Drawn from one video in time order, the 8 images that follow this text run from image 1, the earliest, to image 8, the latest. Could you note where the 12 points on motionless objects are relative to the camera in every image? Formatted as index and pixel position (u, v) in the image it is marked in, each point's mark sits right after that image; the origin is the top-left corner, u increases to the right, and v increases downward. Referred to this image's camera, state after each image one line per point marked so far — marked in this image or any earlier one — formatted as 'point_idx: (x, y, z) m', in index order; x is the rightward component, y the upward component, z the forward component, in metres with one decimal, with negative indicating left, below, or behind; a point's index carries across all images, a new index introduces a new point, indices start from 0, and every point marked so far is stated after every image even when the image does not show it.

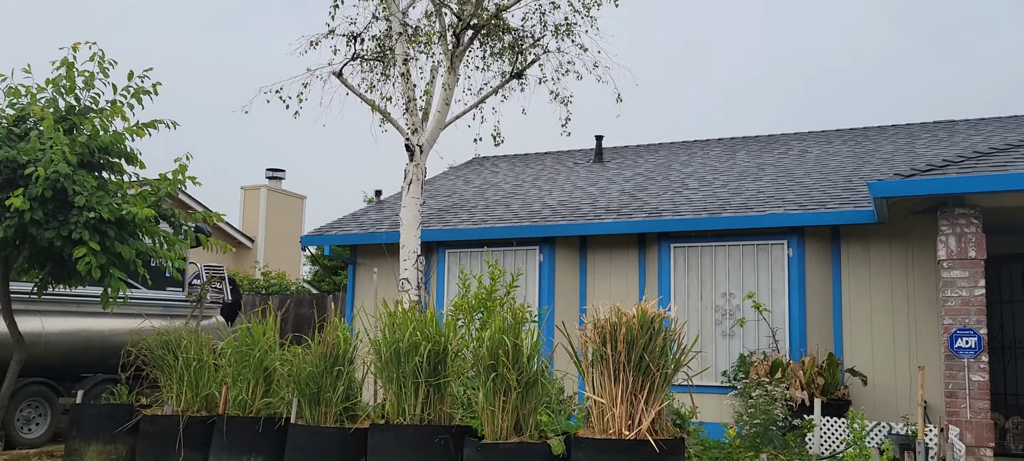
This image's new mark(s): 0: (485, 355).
0: (-0.2, -0.7, +4.7) m
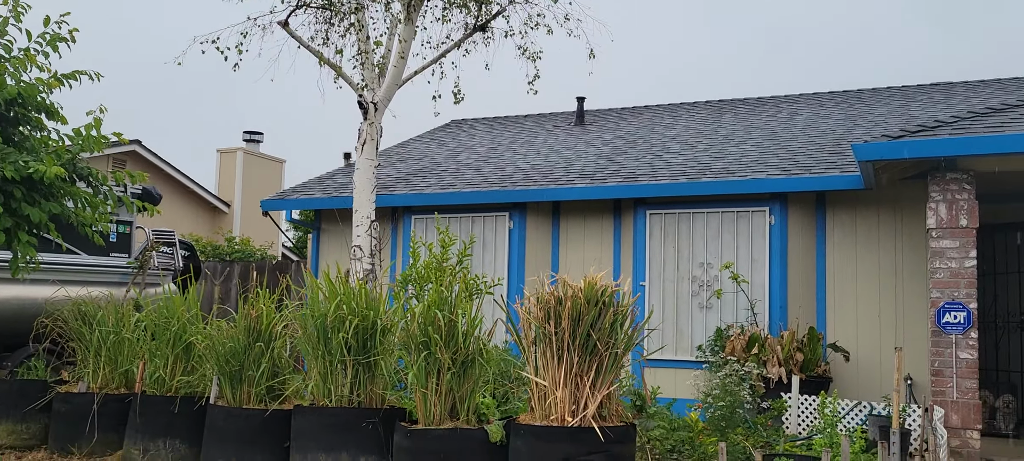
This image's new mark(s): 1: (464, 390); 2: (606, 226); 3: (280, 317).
0: (-0.5, -0.5, +4.3) m
1: (-0.2, -0.8, +4.3) m
2: (+0.9, 0.0, +8.4) m
3: (-1.2, -0.5, +4.7) m
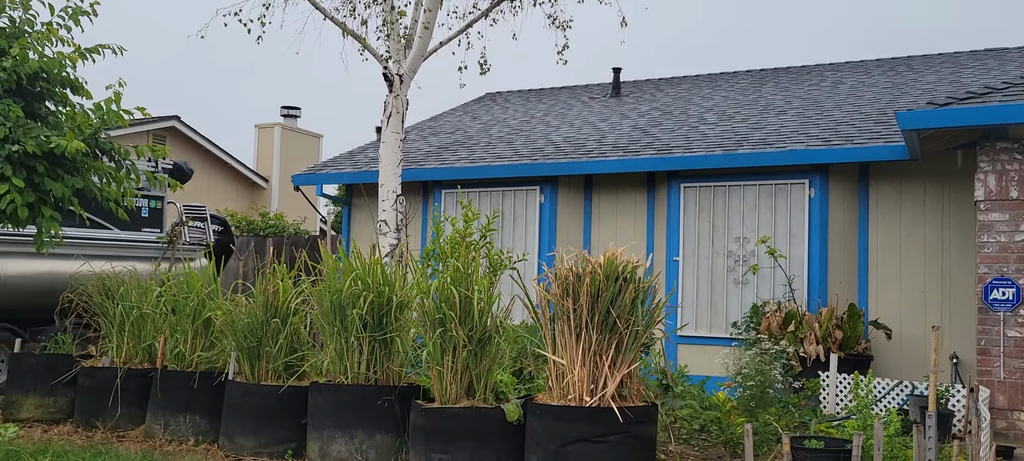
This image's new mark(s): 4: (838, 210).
0: (-0.4, -0.4, +4.2) m
1: (-0.2, -0.6, +4.2) m
2: (+1.2, +0.3, +8.2) m
3: (-1.1, -0.3, +4.6) m
4: (+2.7, +0.2, +7.4) m
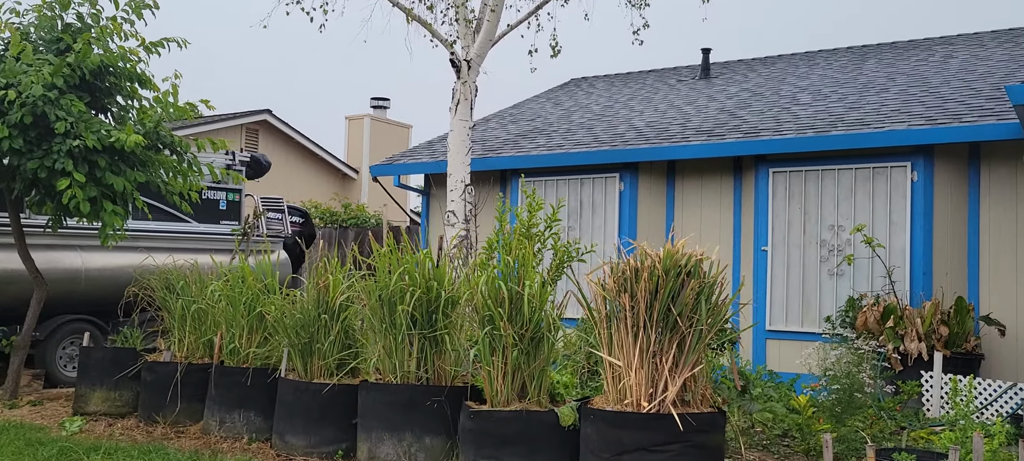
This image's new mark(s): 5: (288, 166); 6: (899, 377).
0: (-0.1, -0.3, +3.9) m
1: (+0.1, -0.6, +3.9) m
2: (+1.9, +0.4, +7.8) m
3: (-0.8, -0.3, +4.5) m
4: (+3.3, +0.3, +6.7) m
5: (-4.0, +1.1, +16.0) m
6: (+2.7, -1.0, +6.2) m
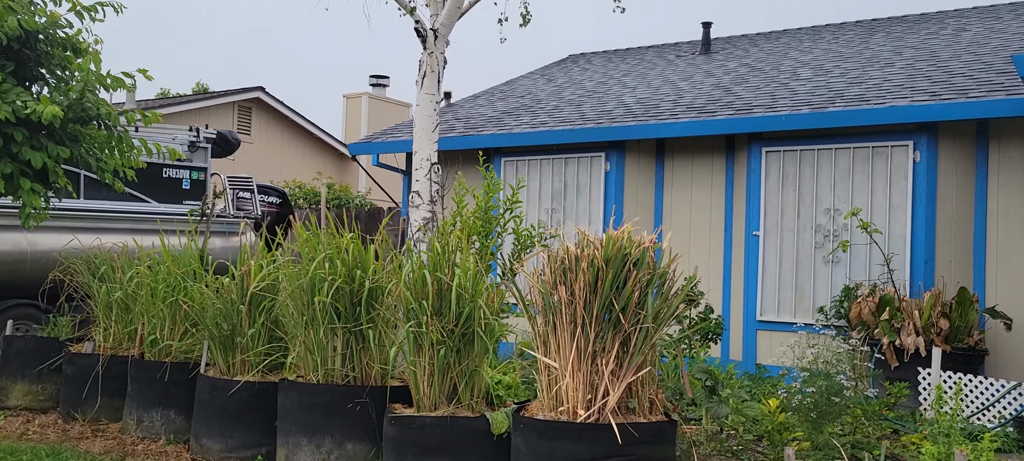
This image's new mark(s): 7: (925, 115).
0: (-0.4, -0.3, +3.5) m
1: (-0.2, -0.5, +3.5) m
2: (+1.7, +0.5, +7.3) m
3: (-1.1, -0.2, +4.1) m
4: (+3.1, +0.4, +6.2) m
5: (-4.1, +1.5, +15.6) m
6: (+2.5, -0.9, +5.7) m
7: (+2.8, +0.8, +6.1) m
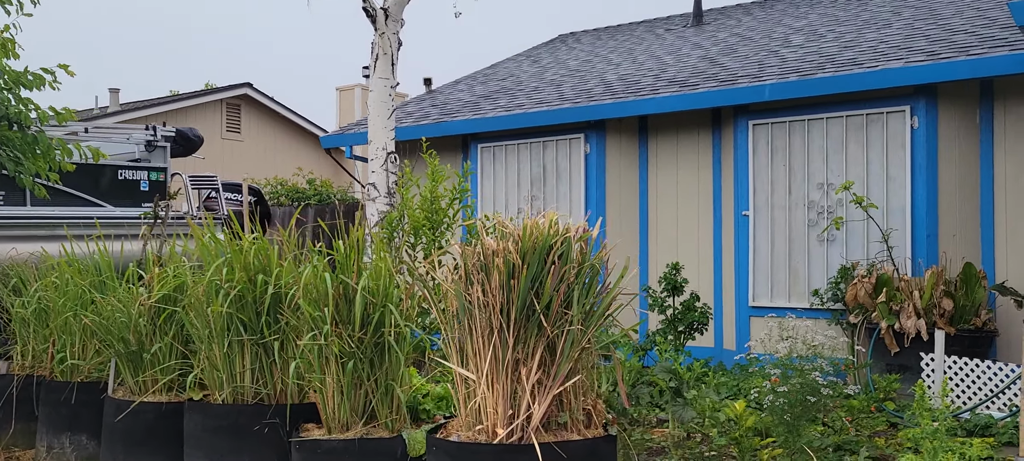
0: (-0.7, -0.3, +3.1) m
1: (-0.5, -0.5, +3.0) m
2: (+1.5, +0.7, +6.8) m
3: (-1.4, -0.2, +3.7) m
4: (+2.8, +0.6, +5.7) m
5: (-4.1, +1.5, +15.3) m
6: (+2.3, -0.8, +5.3) m
7: (+2.6, +1.0, +5.6) m
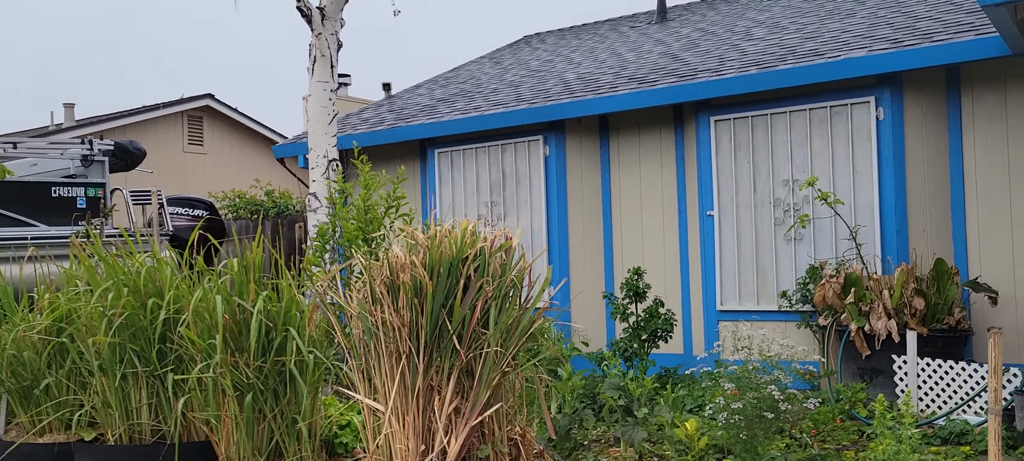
0: (-1.0, -0.3, +2.8) m
1: (-0.7, -0.6, +2.7) m
2: (+1.1, +0.7, +6.6) m
3: (-1.6, -0.3, +3.3) m
4: (+2.5, +0.6, +5.5) m
5: (-4.6, +1.3, +14.9) m
6: (+2.0, -0.7, +5.0) m
7: (+2.2, +1.0, +5.3) m
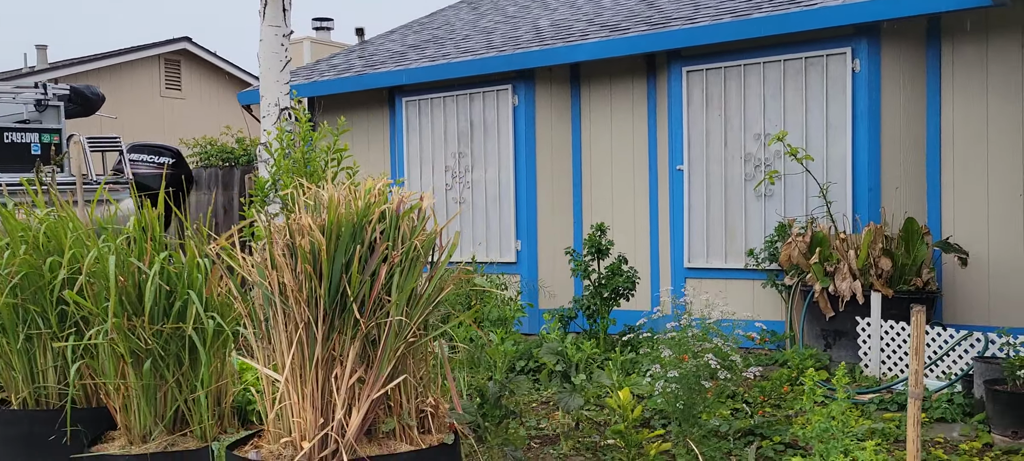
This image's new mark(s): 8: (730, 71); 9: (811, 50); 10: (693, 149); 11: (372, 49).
0: (-1.2, -0.2, +2.6) m
1: (-1.0, -0.4, +2.6) m
2: (+0.9, +1.0, +6.3) m
3: (-1.9, -0.1, +3.2) m
4: (+2.2, +0.8, +5.3) m
5: (-4.9, +2.1, +14.7) m
6: (+1.7, -0.5, +4.9) m
7: (+2.0, +1.2, +5.1) m
8: (+1.4, +1.0, +5.8) m
9: (+1.8, +1.1, +5.5) m
10: (+1.2, +0.6, +6.0) m
11: (-1.3, +1.7, +8.5) m
